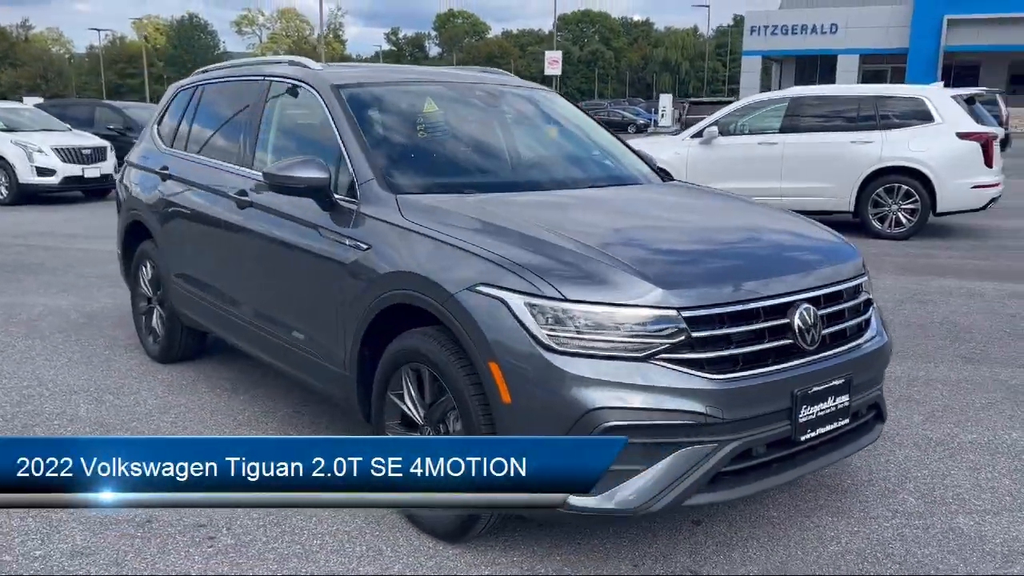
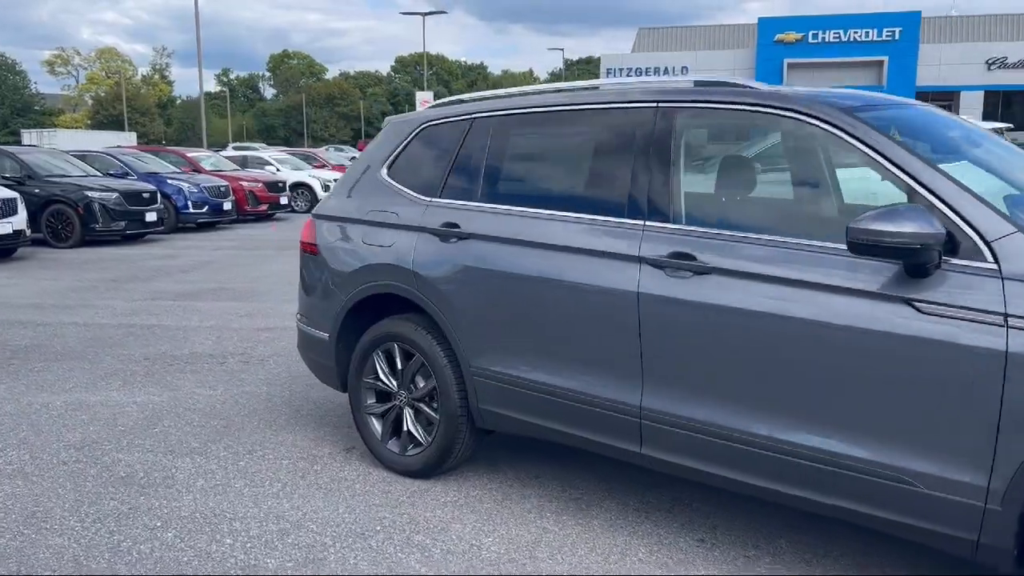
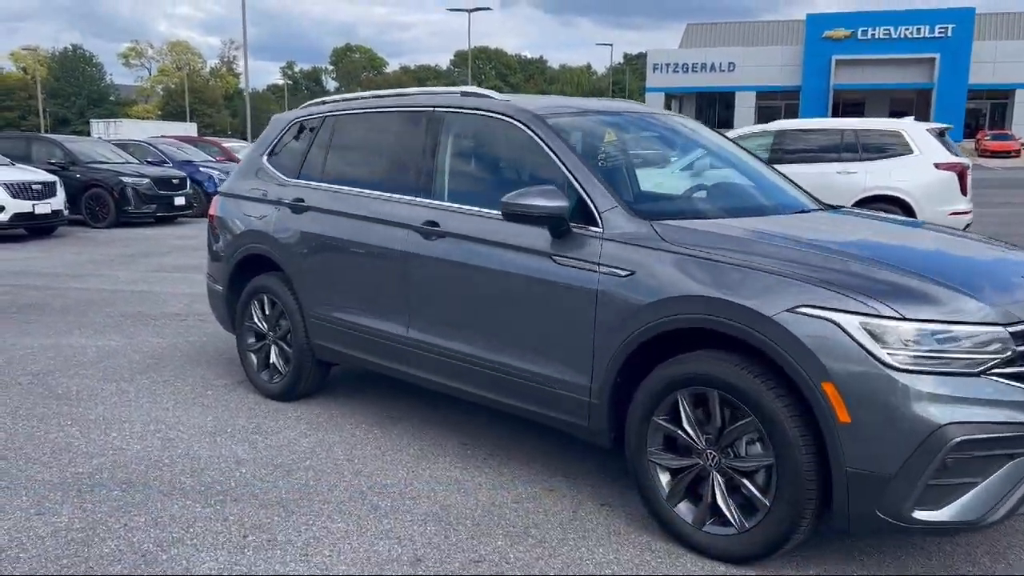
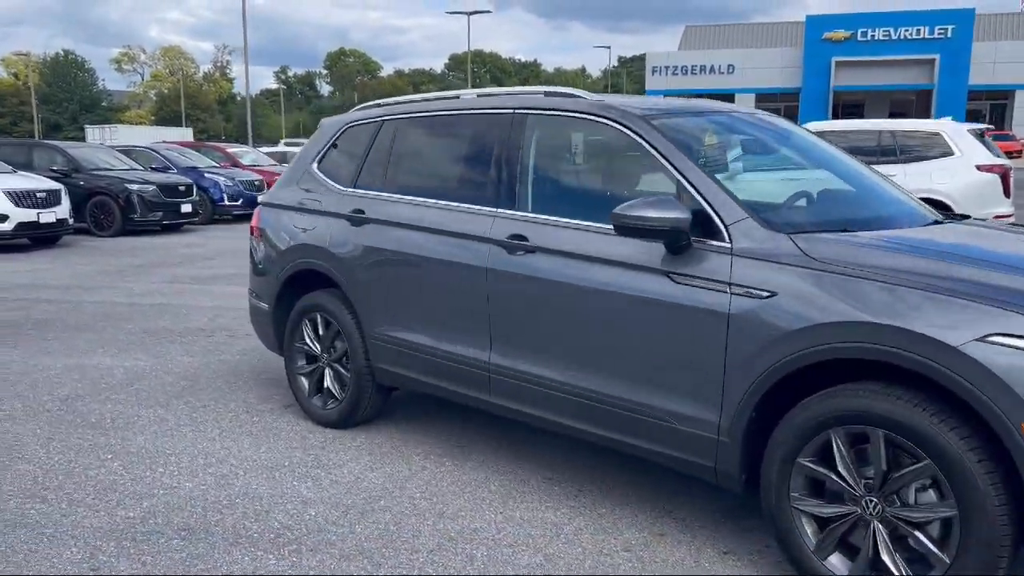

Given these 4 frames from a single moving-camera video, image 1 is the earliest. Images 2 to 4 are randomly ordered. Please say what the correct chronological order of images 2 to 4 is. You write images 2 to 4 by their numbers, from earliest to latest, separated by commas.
3, 4, 2
